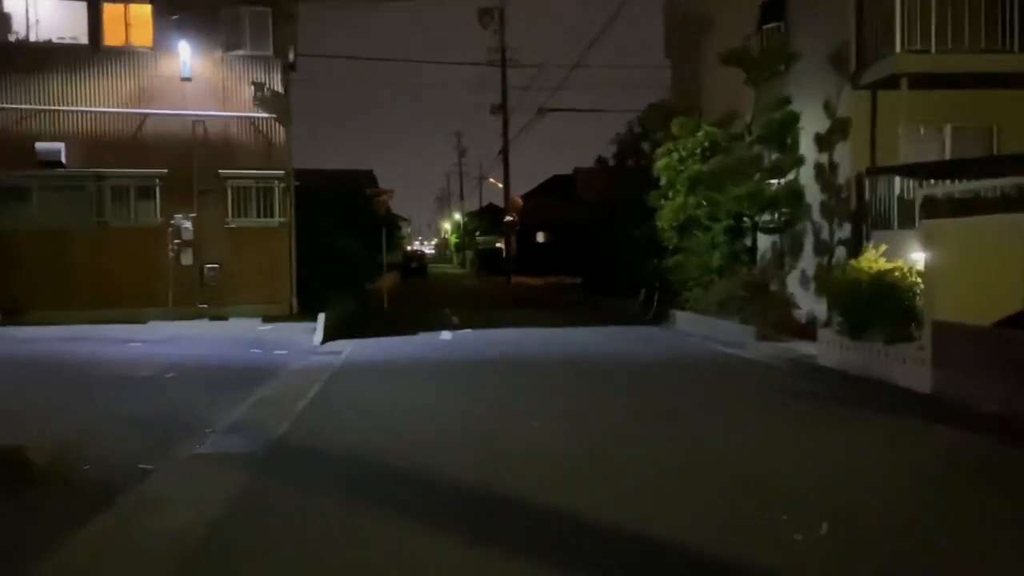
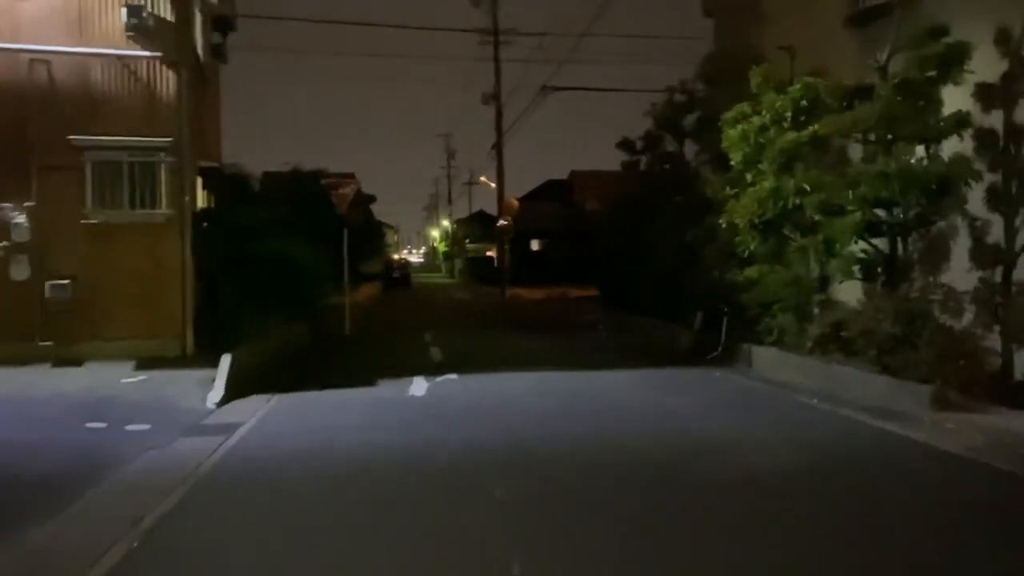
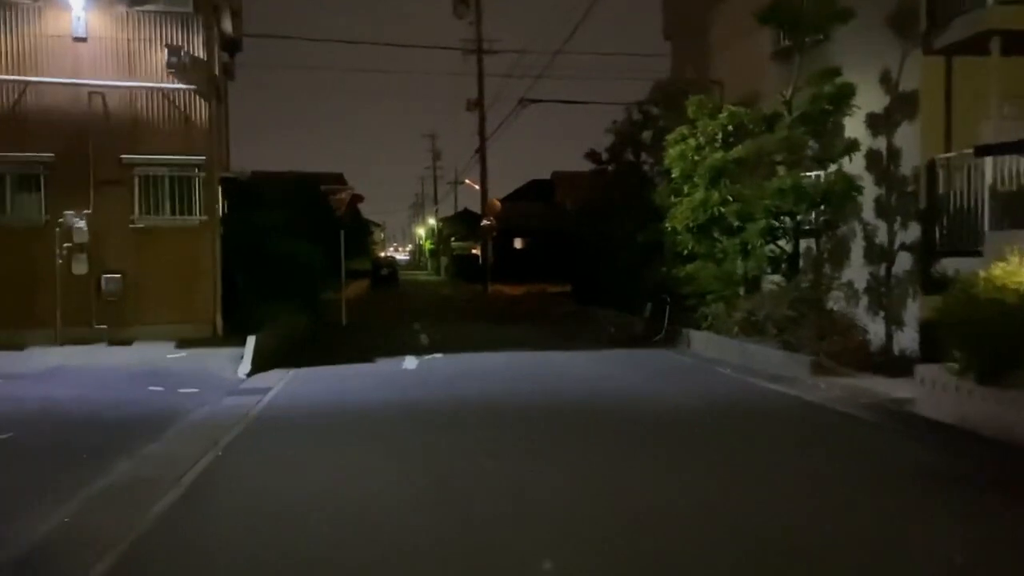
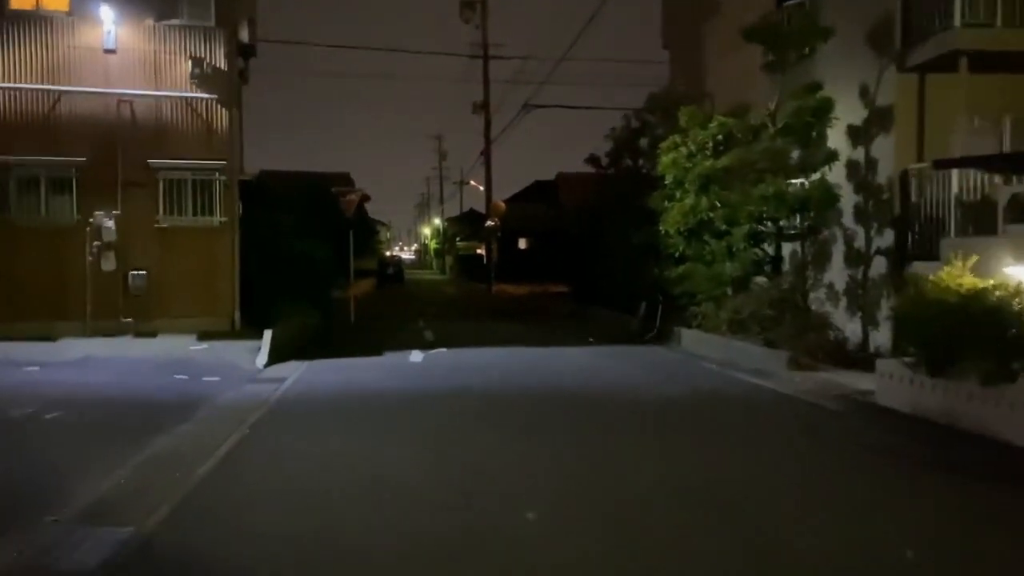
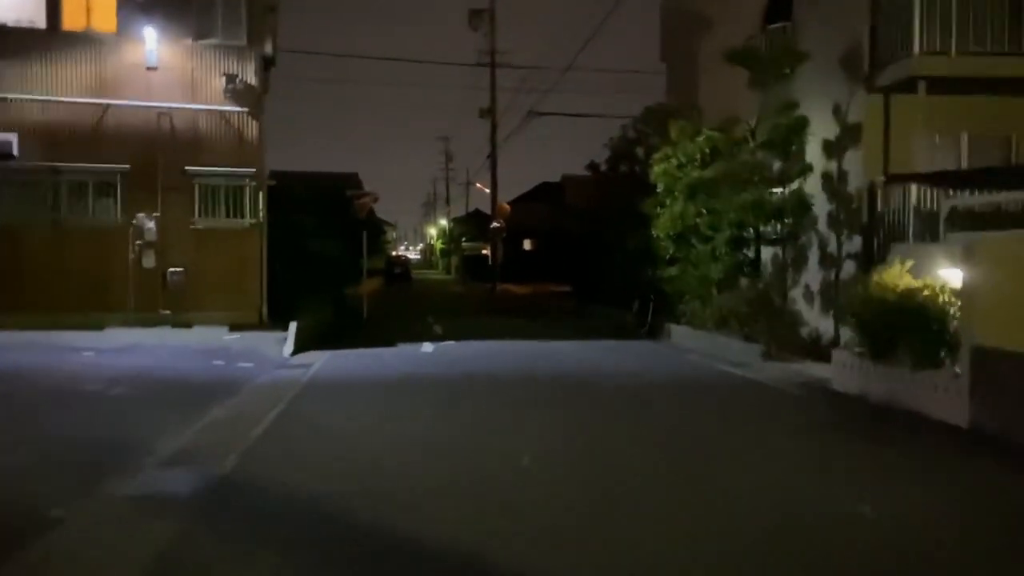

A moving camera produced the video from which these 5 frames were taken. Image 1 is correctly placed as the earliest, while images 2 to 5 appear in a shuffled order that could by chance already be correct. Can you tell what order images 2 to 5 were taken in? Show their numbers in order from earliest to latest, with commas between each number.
5, 4, 3, 2
